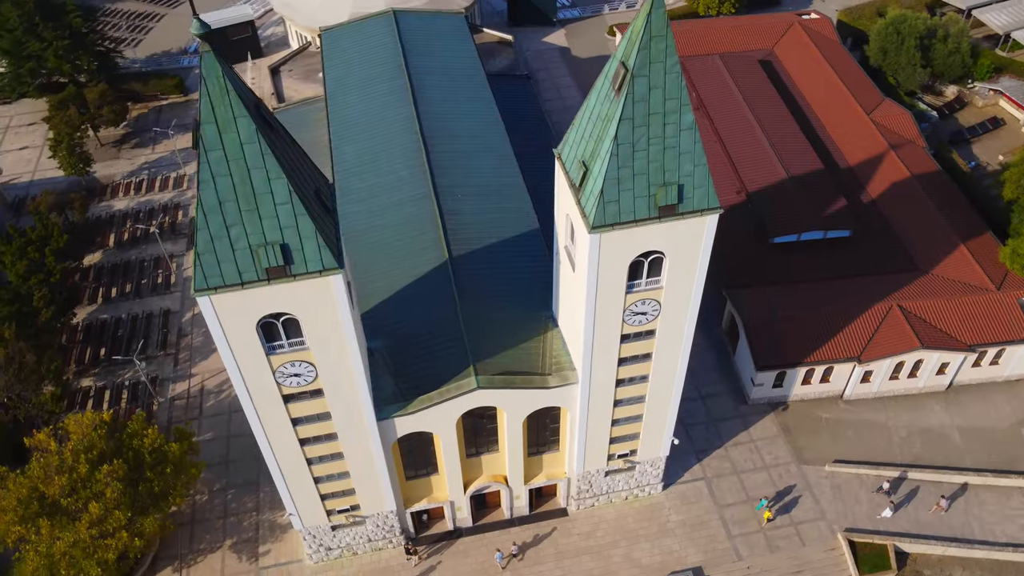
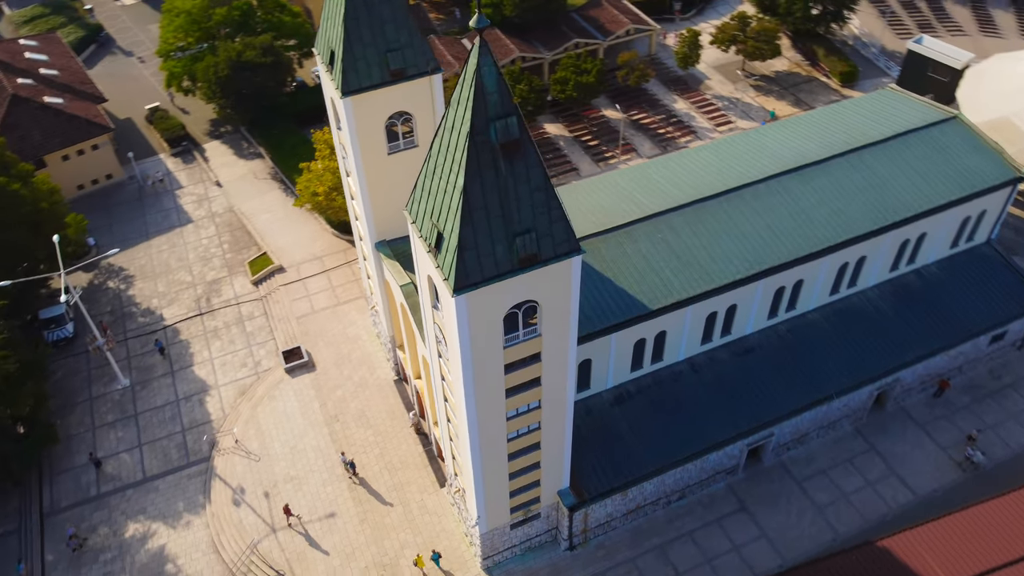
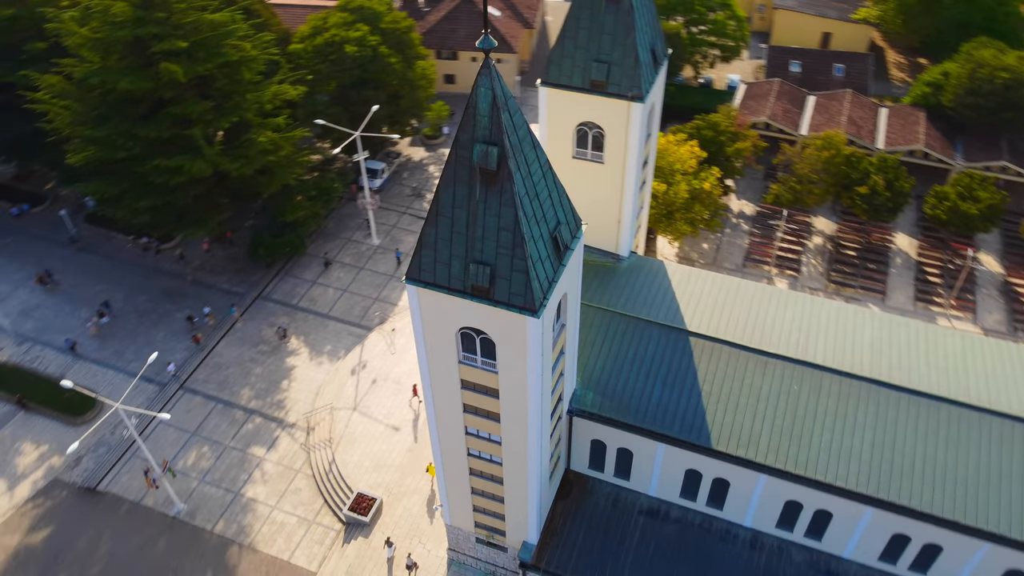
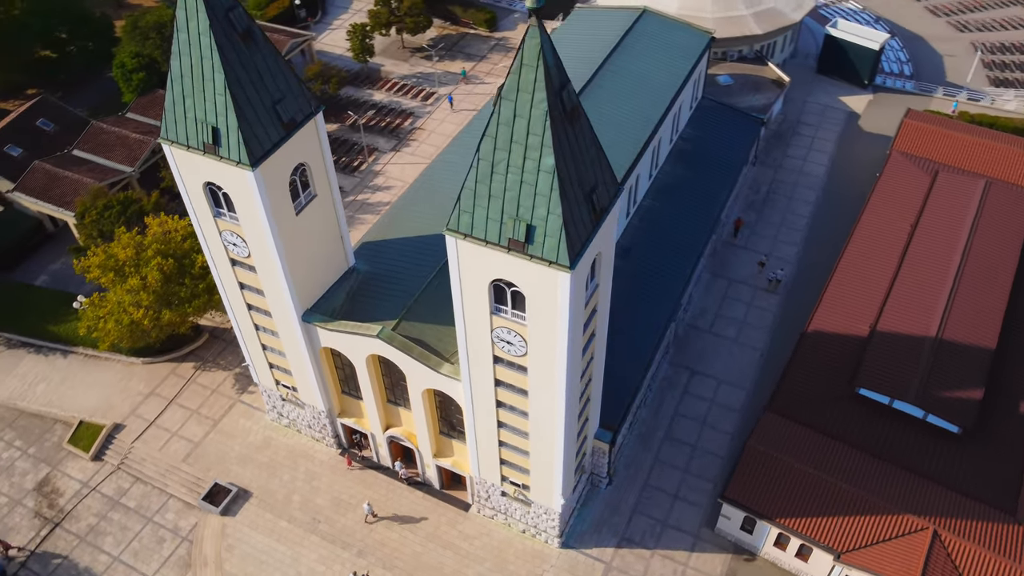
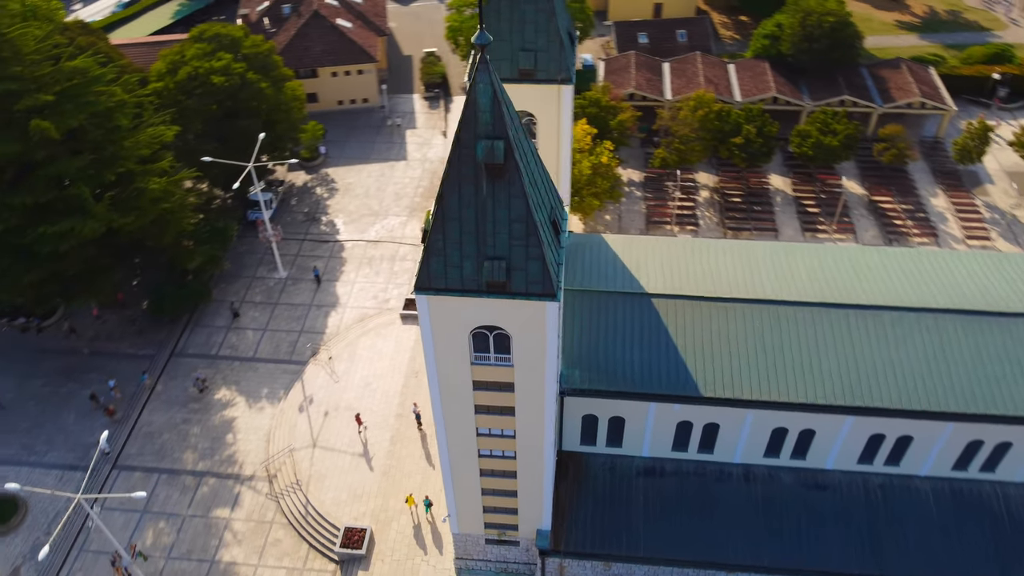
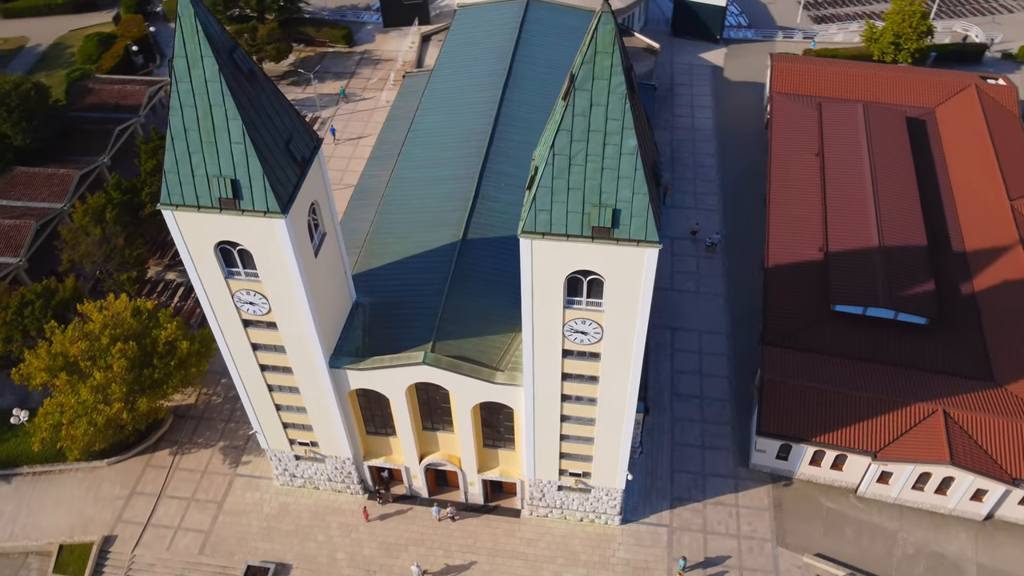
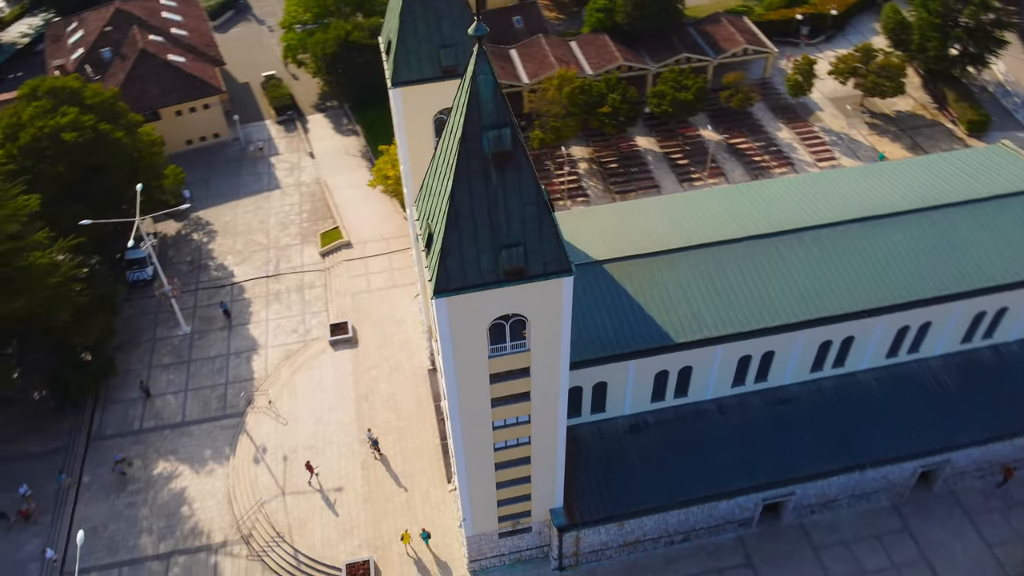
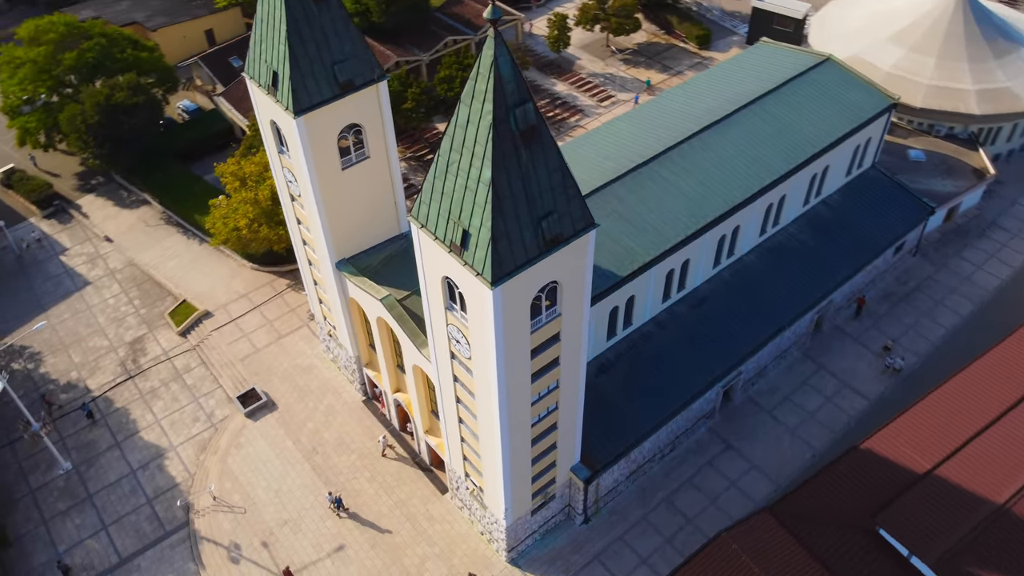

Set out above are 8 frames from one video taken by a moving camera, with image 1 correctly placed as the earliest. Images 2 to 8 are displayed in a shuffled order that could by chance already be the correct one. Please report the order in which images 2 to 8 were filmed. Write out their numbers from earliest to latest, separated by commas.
6, 4, 8, 2, 7, 5, 3
